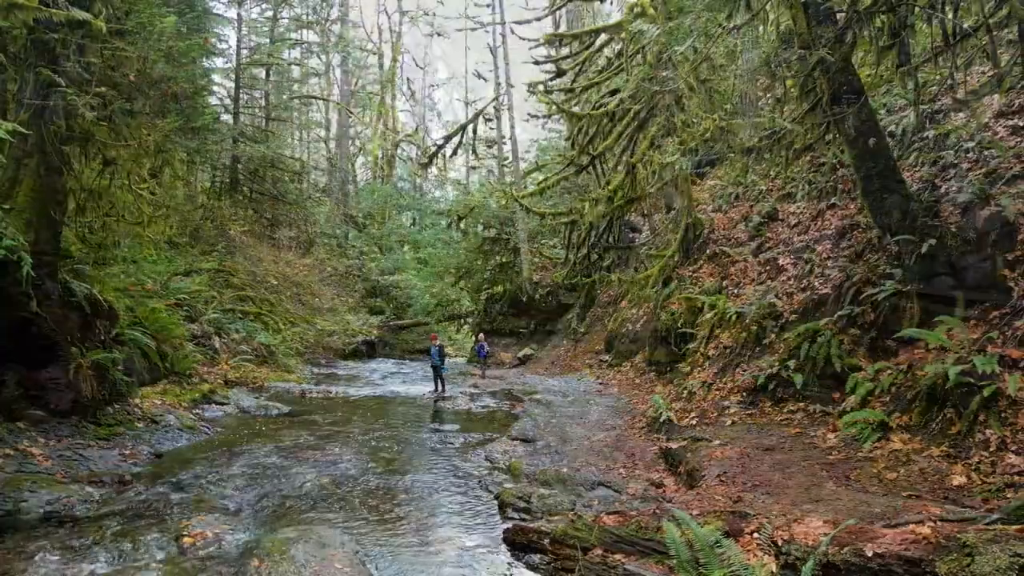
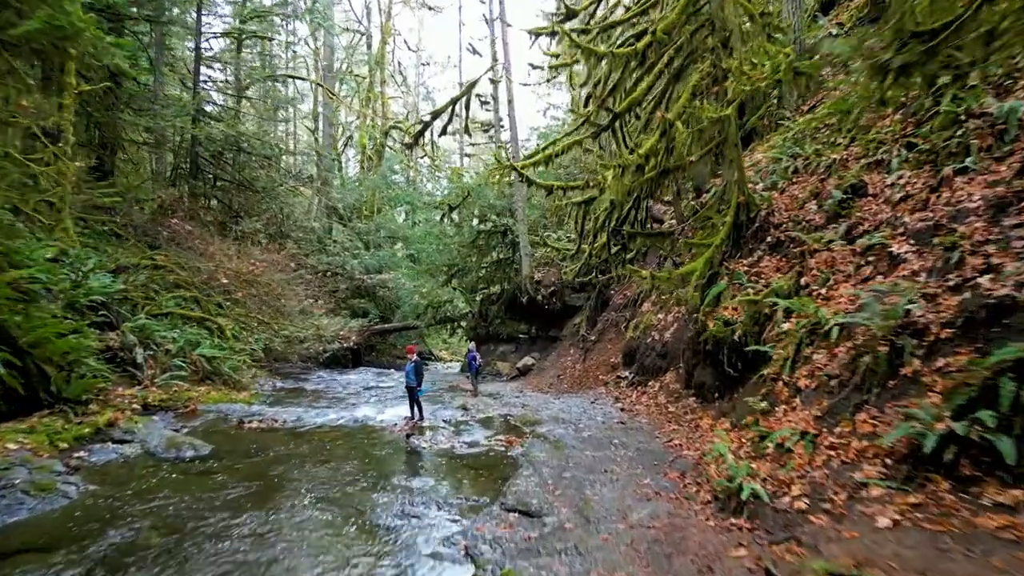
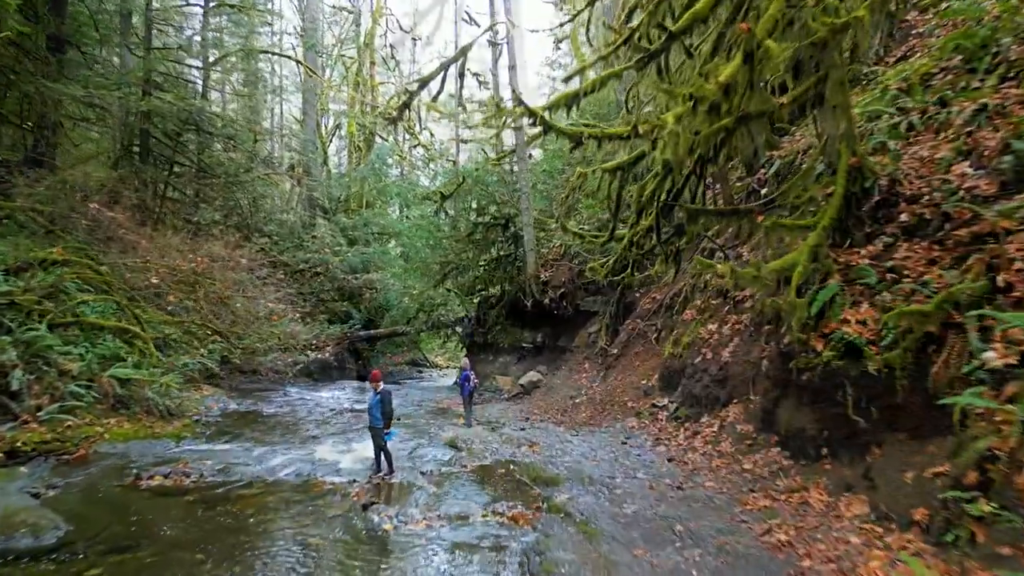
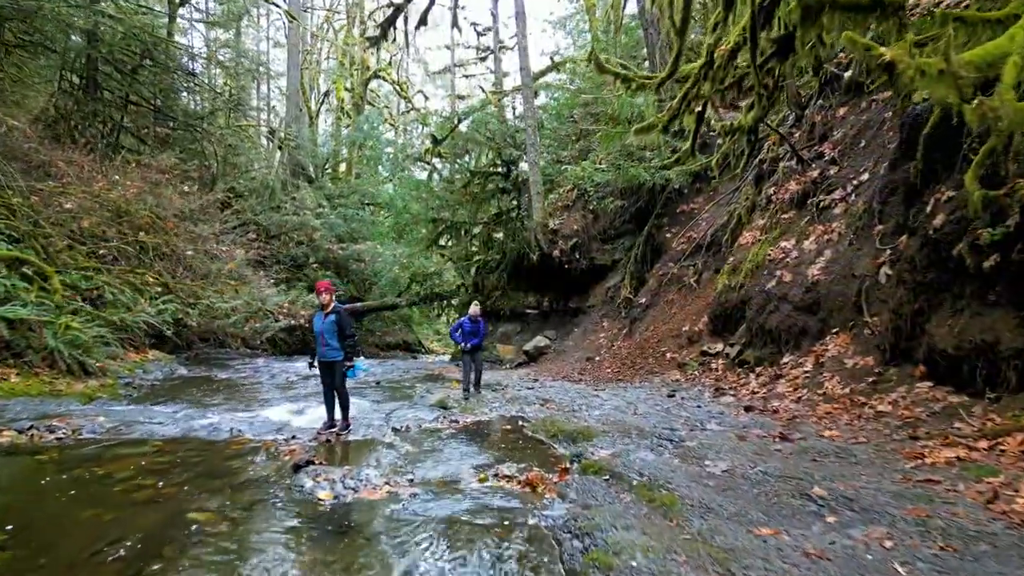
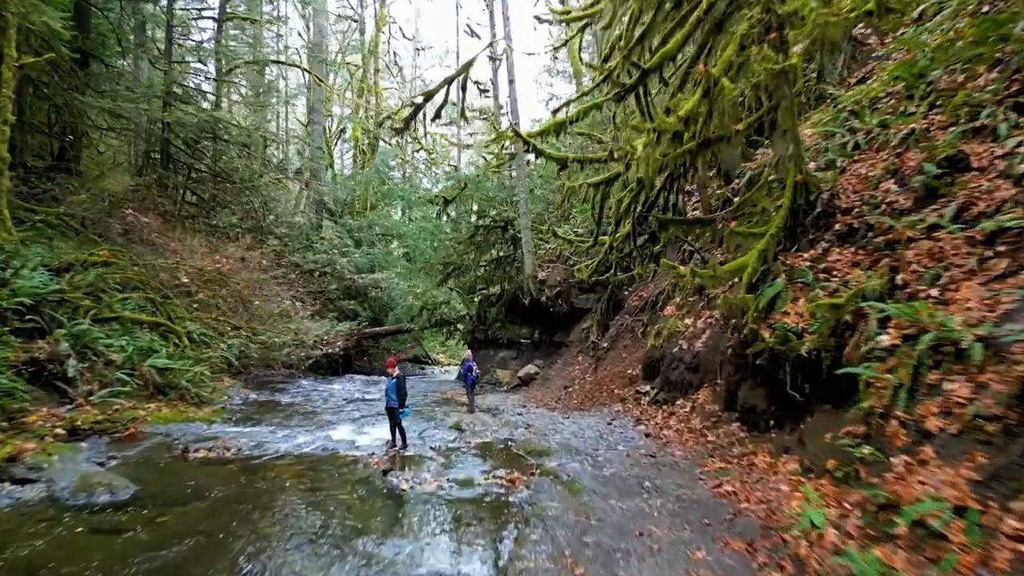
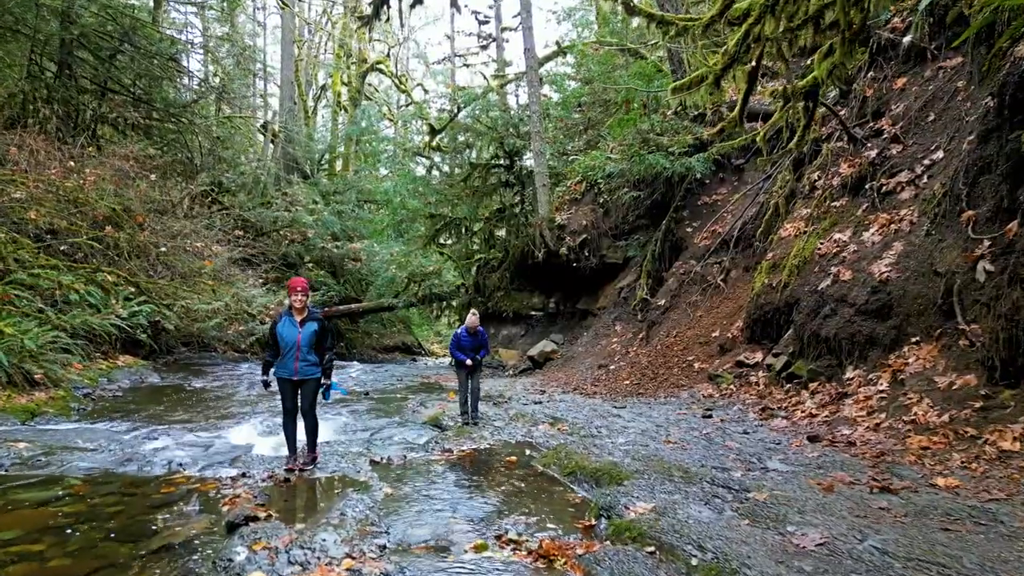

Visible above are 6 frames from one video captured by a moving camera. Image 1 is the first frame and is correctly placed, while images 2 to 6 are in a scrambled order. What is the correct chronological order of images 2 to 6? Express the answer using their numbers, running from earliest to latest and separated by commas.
2, 5, 3, 4, 6
